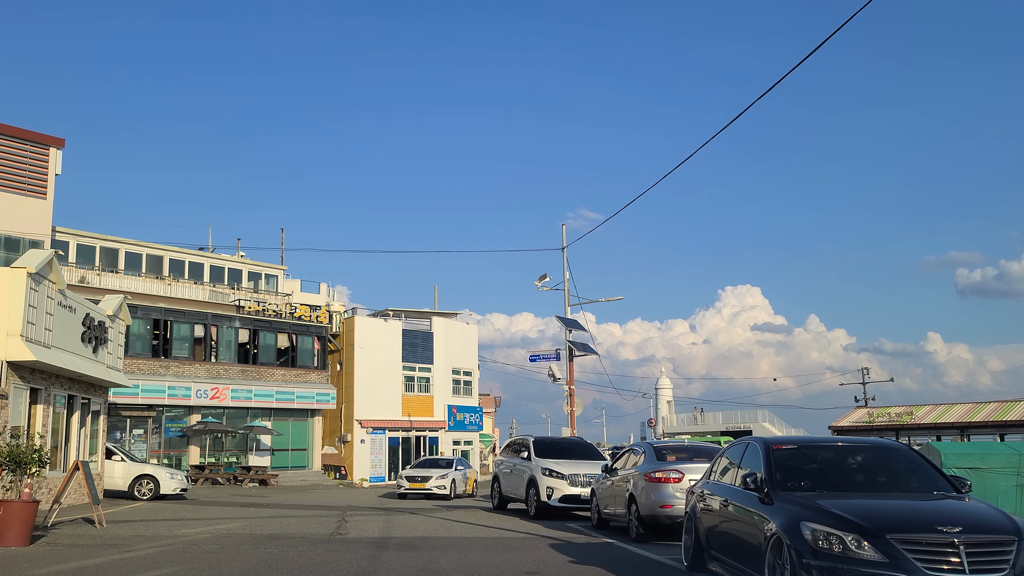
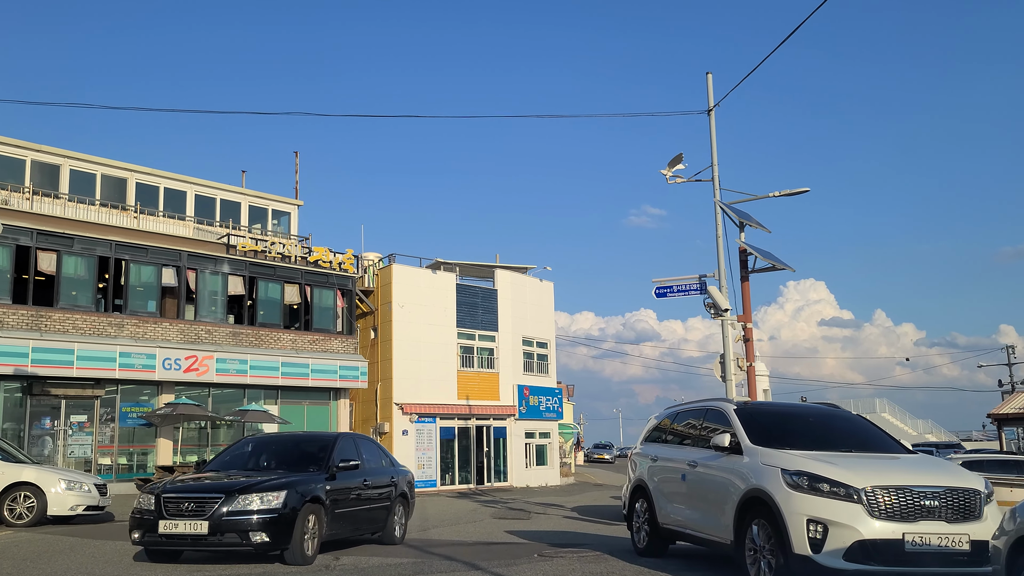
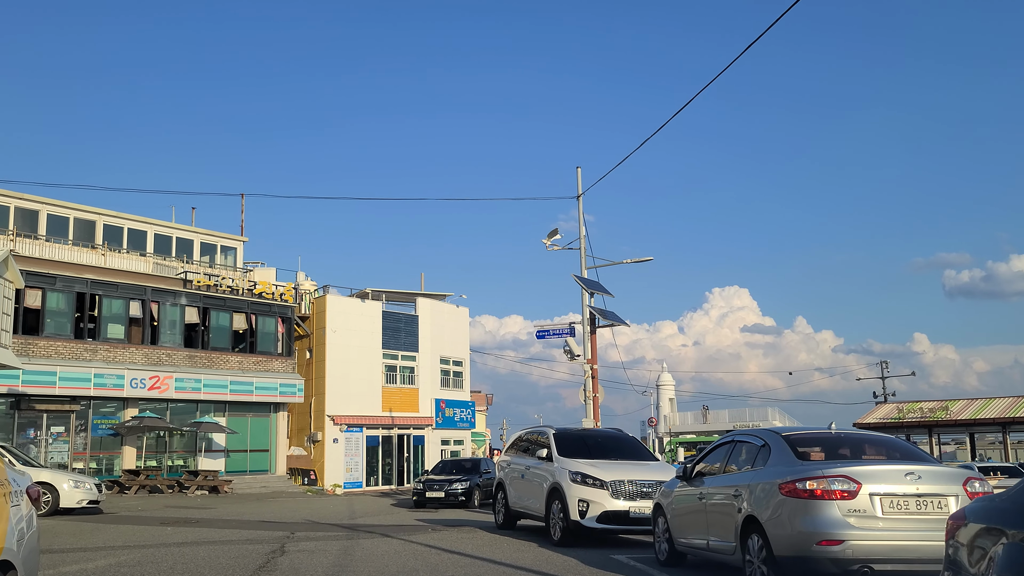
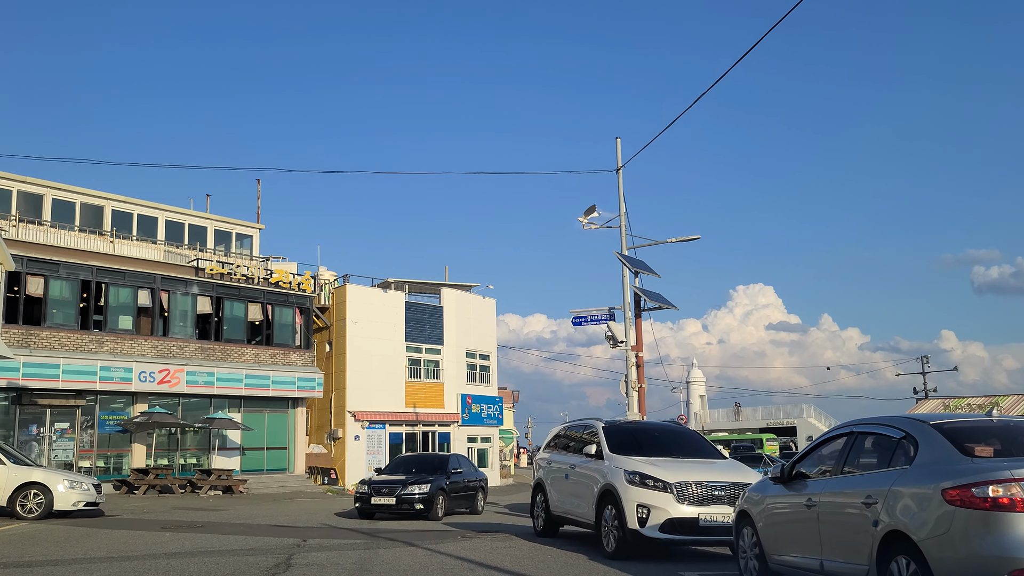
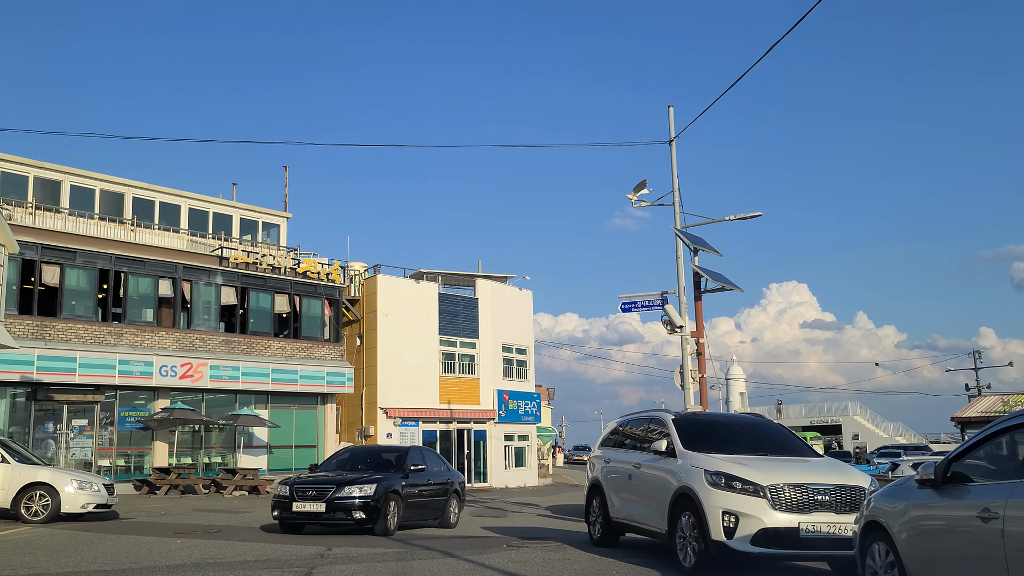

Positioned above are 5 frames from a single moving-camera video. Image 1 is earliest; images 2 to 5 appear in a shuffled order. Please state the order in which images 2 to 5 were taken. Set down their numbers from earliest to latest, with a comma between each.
3, 4, 5, 2
